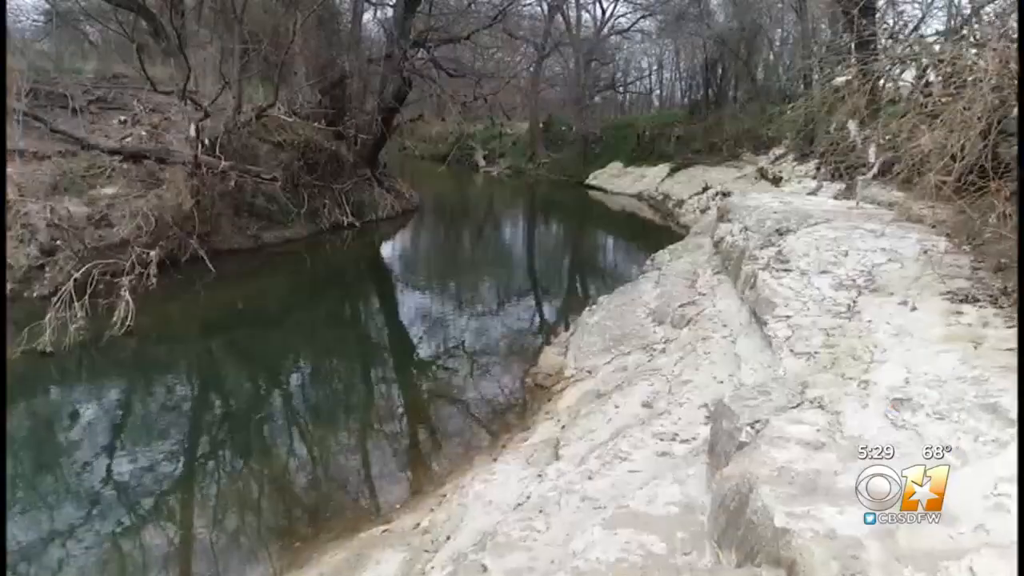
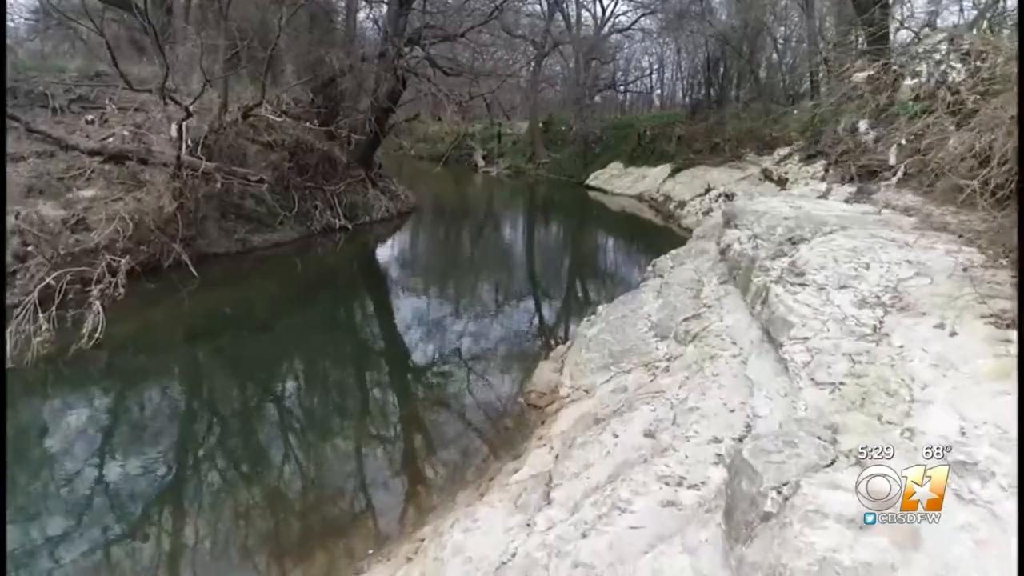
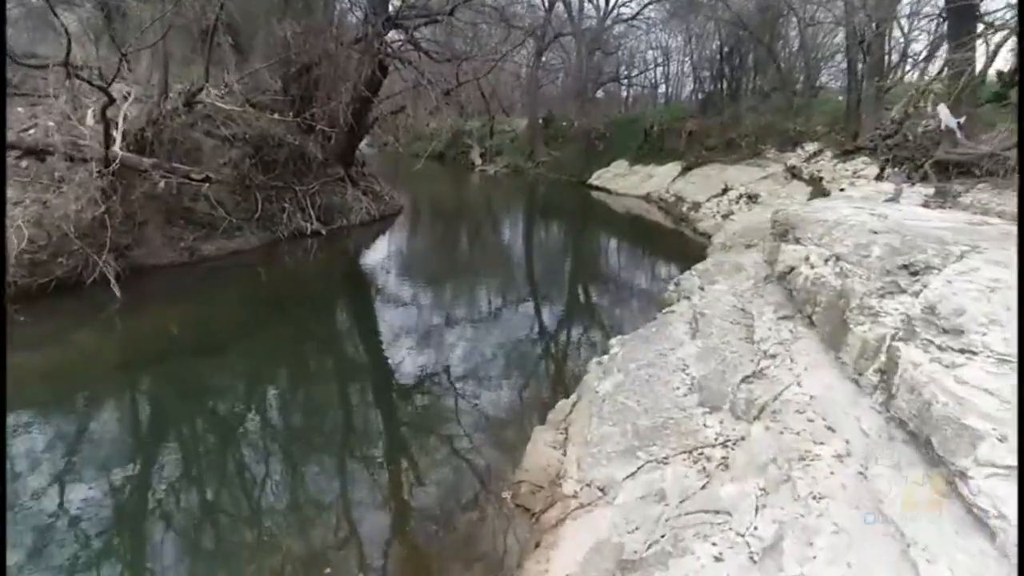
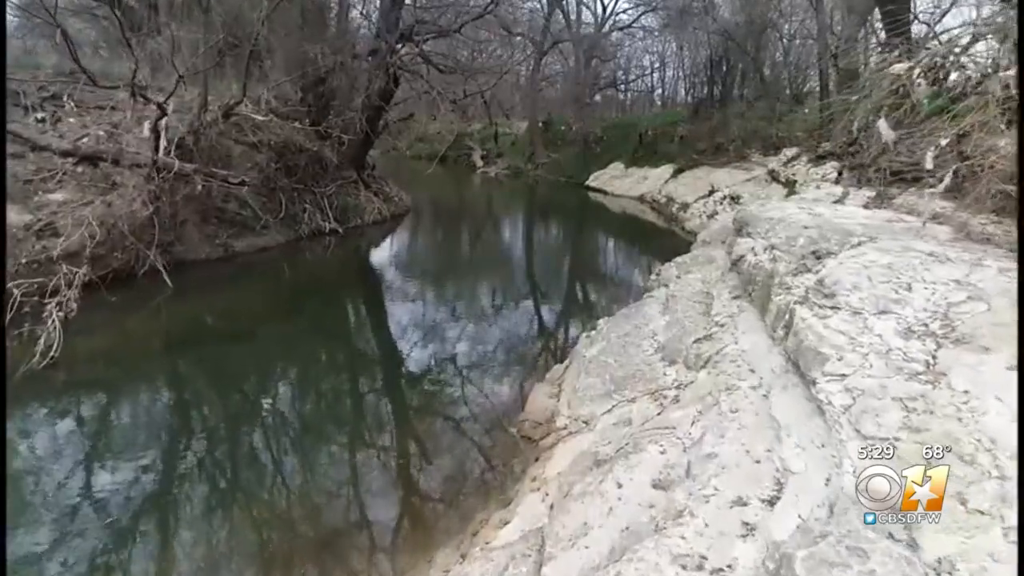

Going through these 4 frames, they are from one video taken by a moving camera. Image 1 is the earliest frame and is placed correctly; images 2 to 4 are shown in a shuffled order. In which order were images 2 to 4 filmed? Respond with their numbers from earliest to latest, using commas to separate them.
2, 4, 3
